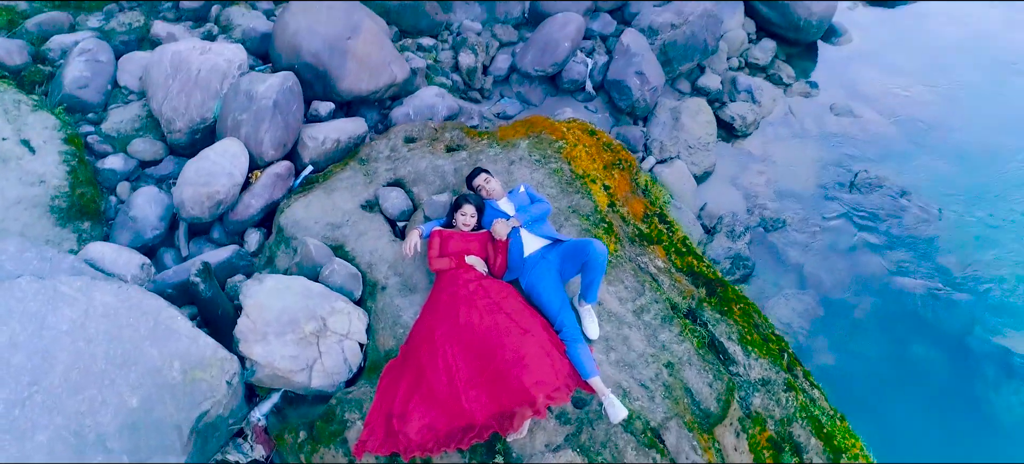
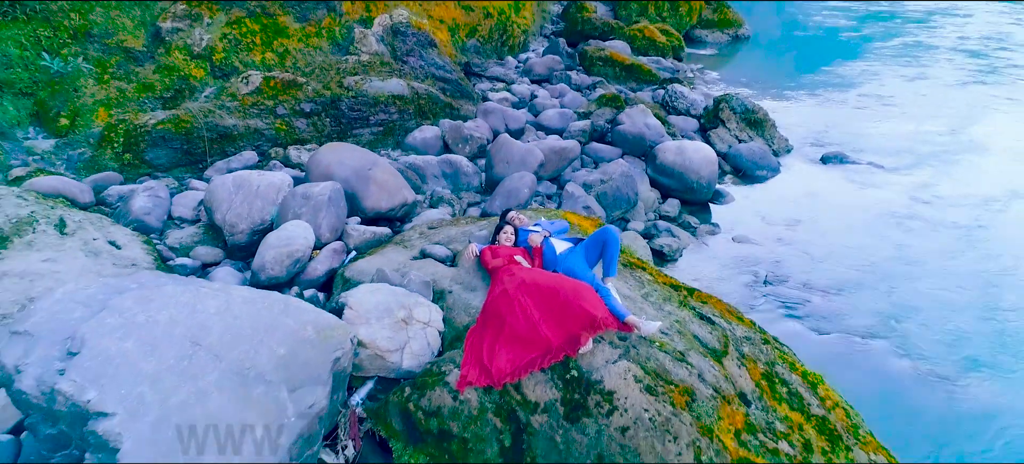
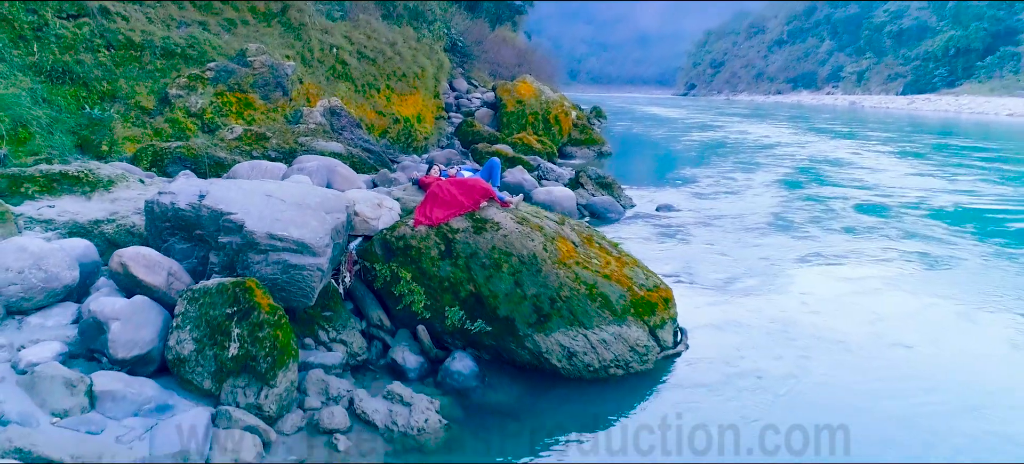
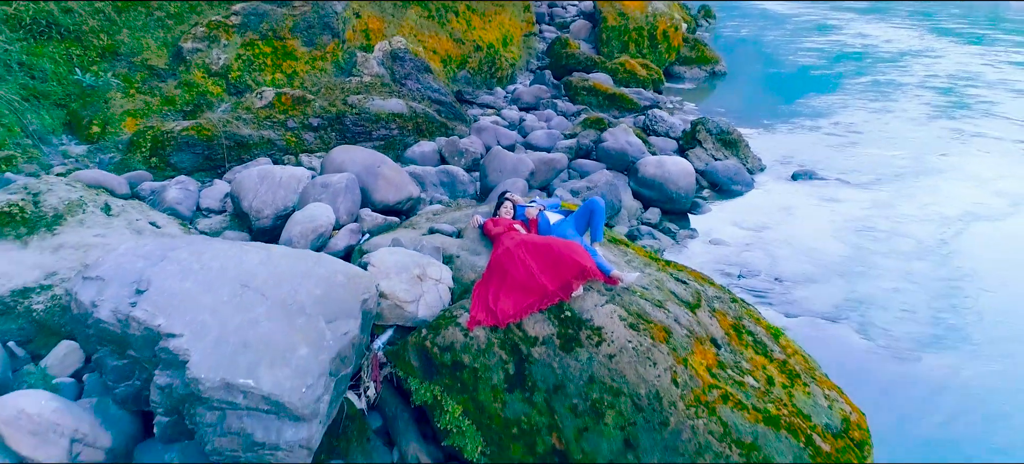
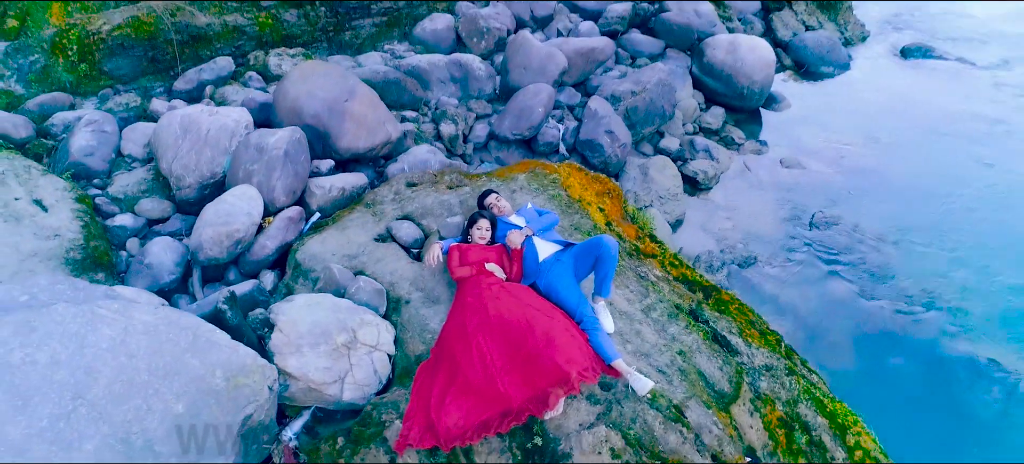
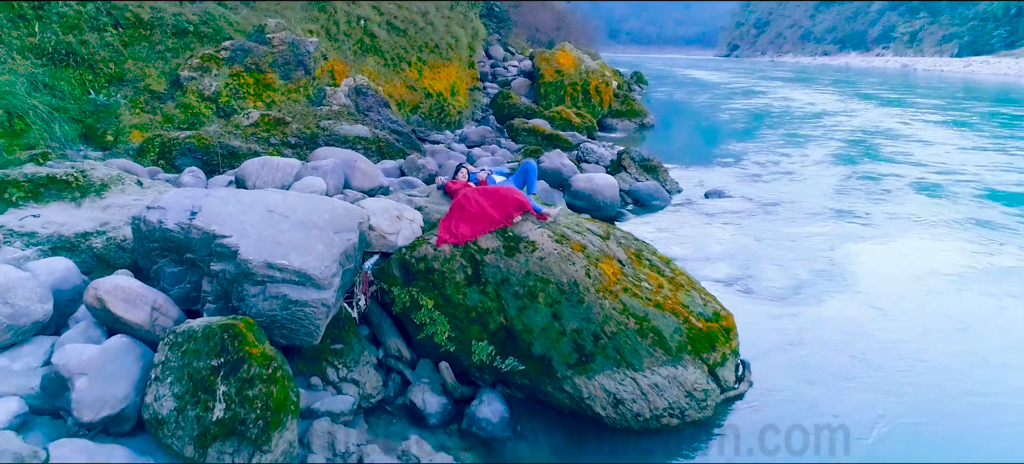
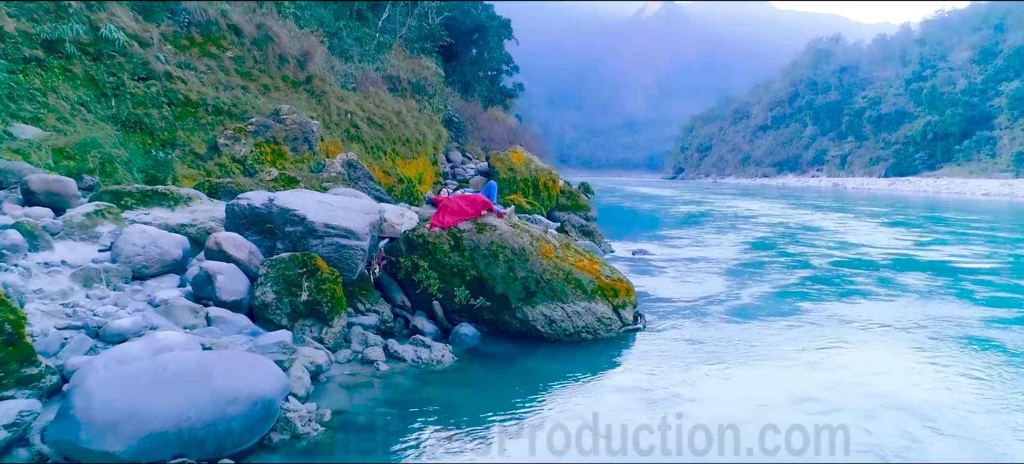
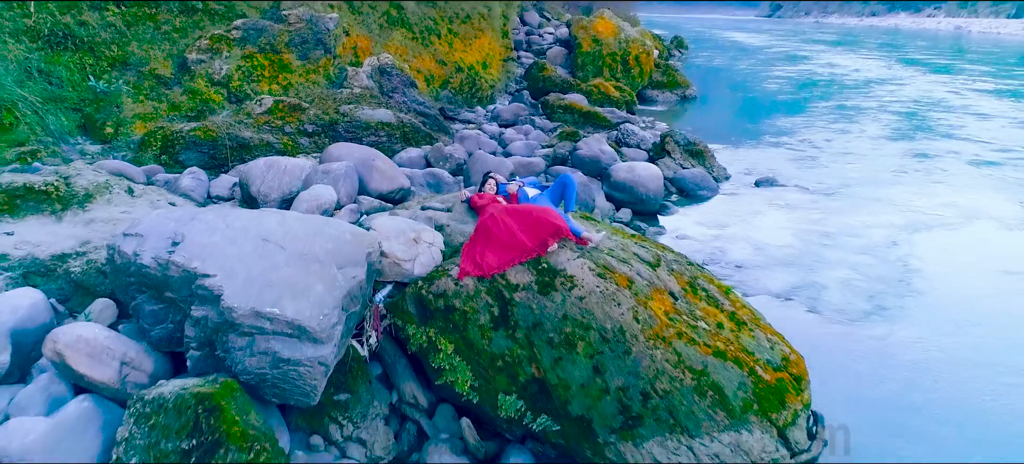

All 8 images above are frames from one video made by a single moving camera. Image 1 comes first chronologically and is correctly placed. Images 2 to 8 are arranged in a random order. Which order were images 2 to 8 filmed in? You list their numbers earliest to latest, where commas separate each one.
5, 2, 4, 8, 6, 3, 7
